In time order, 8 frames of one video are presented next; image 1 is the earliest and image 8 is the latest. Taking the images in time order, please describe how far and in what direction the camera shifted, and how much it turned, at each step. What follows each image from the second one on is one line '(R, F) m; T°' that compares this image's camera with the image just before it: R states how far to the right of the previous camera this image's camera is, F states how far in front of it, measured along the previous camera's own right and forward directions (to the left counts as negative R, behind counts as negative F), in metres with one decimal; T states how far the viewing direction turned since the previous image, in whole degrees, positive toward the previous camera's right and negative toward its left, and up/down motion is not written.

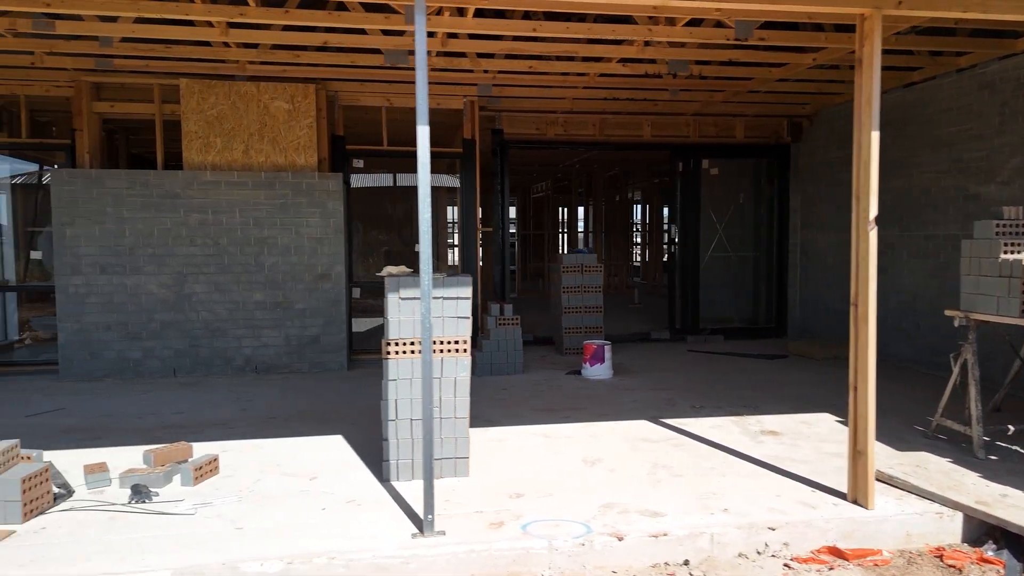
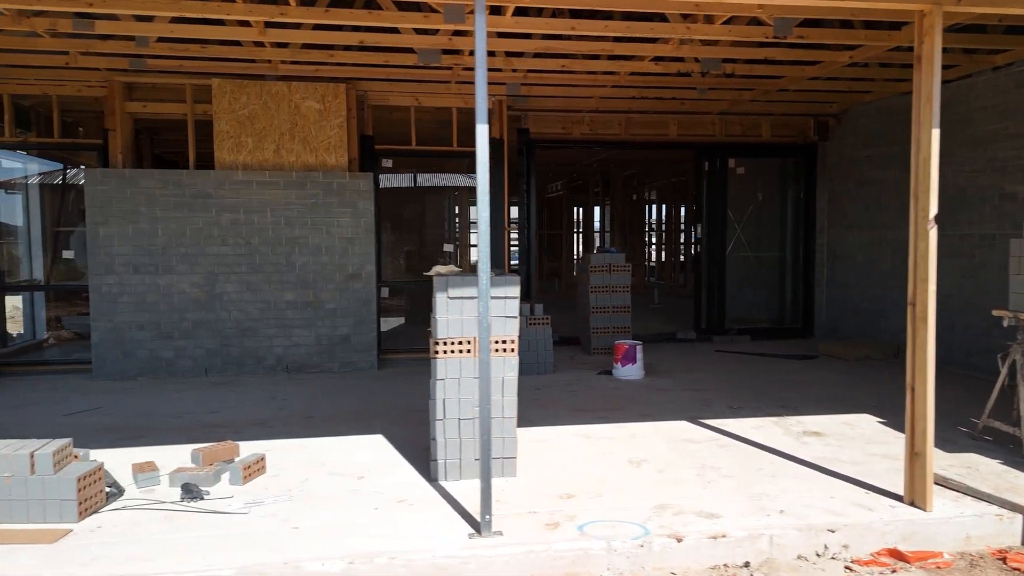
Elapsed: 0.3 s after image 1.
(-0.2, 0.0) m; -1°
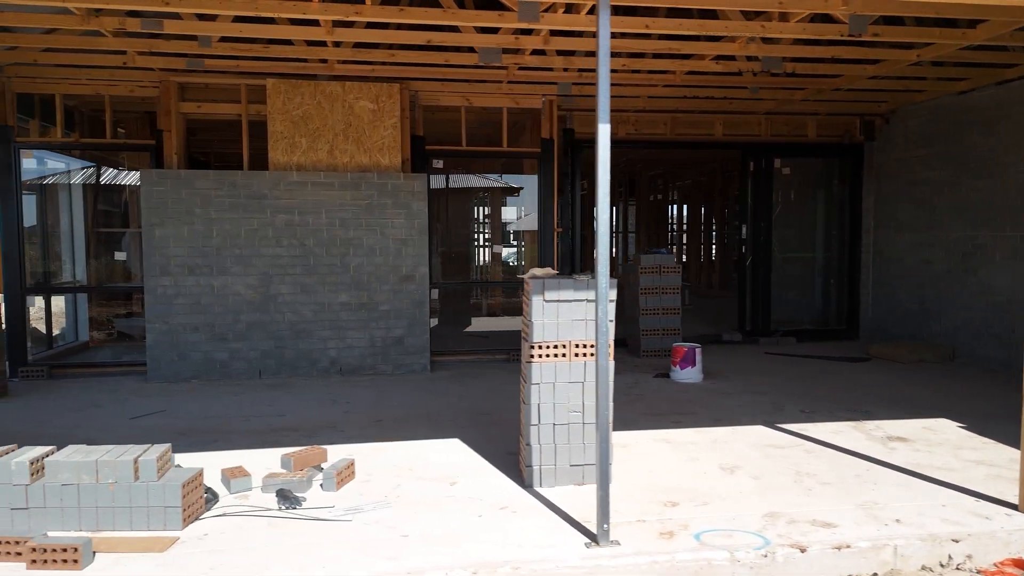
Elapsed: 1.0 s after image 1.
(-0.5, +0.1) m; 0°
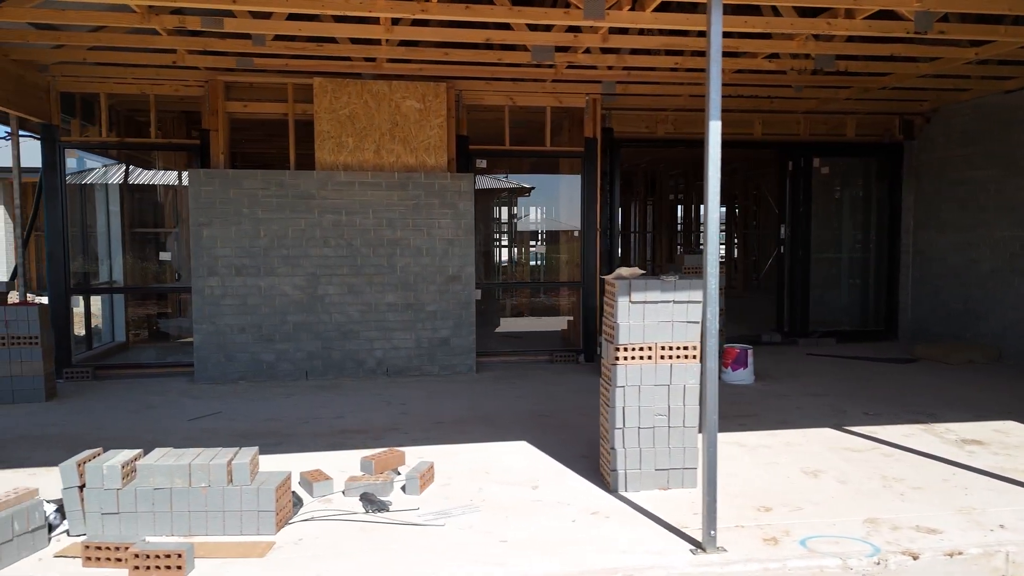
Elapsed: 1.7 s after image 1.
(-0.5, +0.1) m; 0°
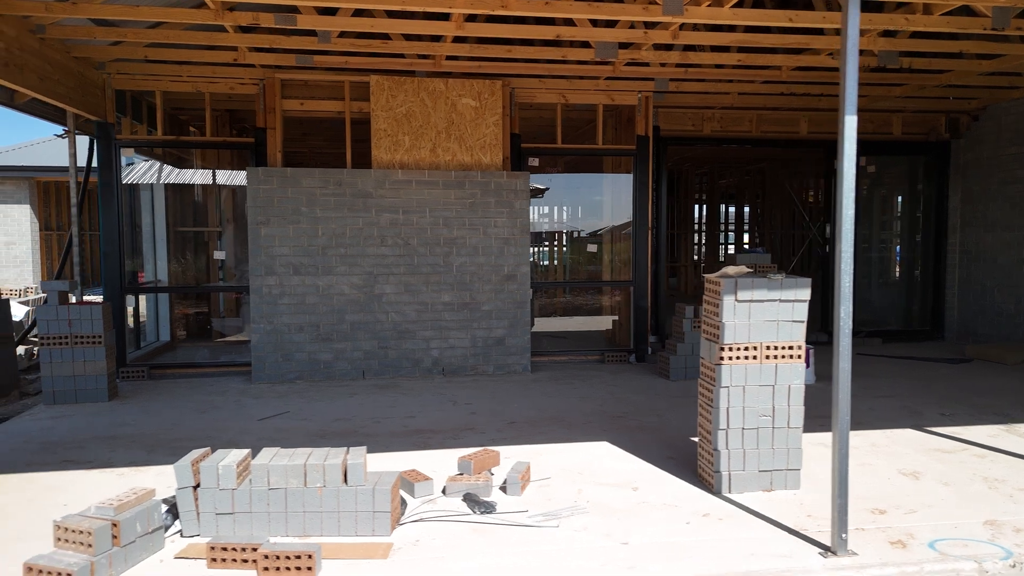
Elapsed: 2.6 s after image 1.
(-0.6, +0.1) m; 0°
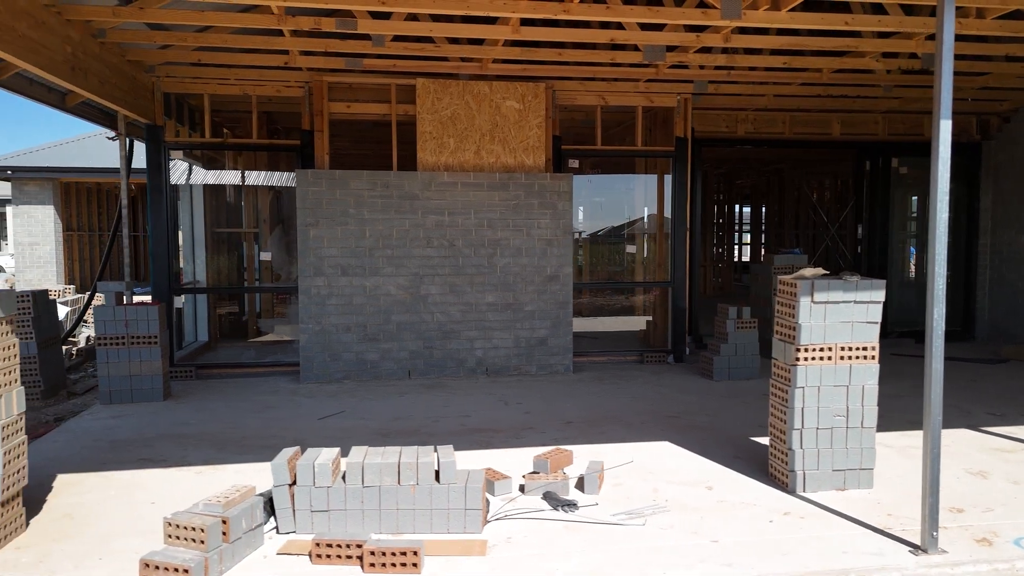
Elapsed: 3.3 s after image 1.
(-0.4, -0.1) m; 0°
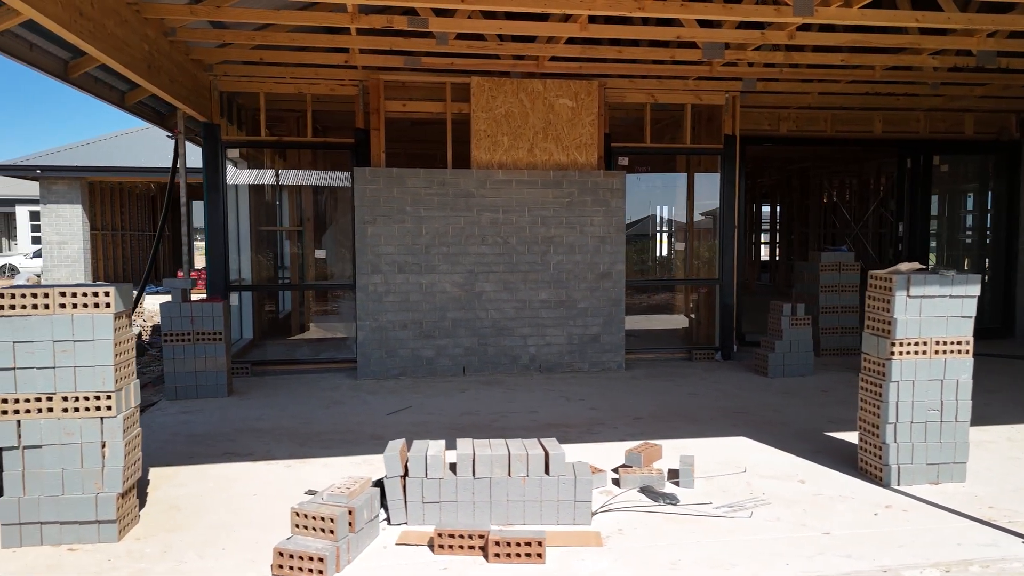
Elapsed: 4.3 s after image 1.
(-0.5, 0.0) m; 0°
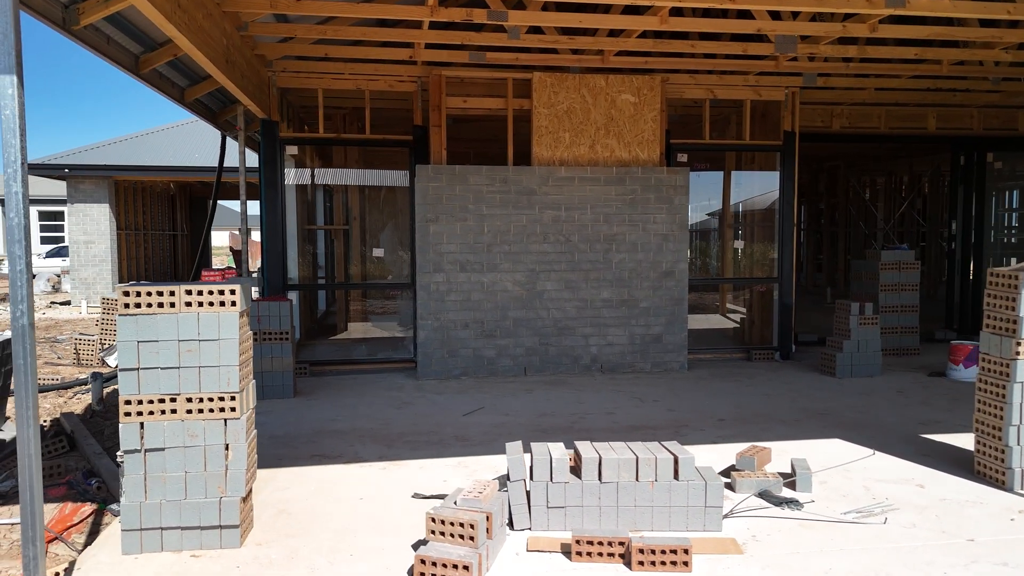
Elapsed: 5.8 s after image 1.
(-0.6, +0.1) m; 0°
